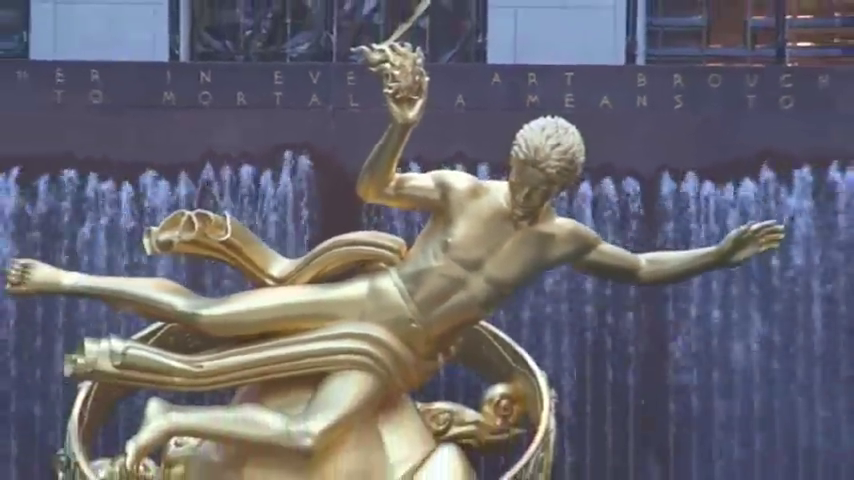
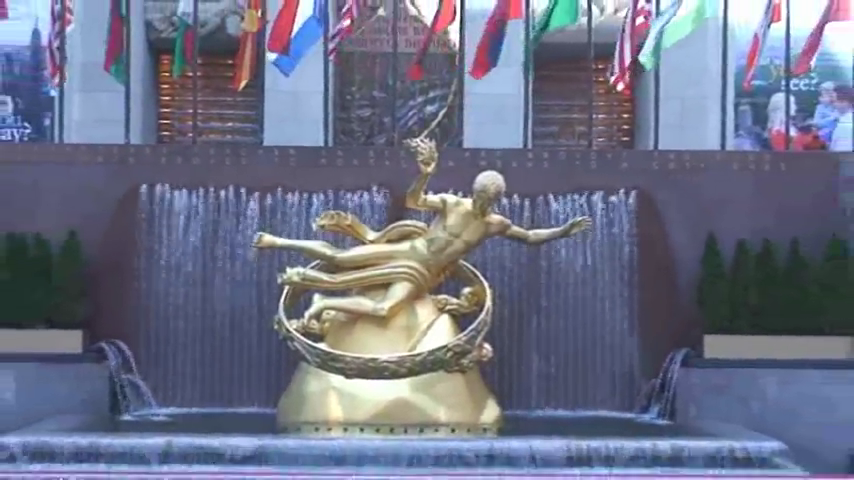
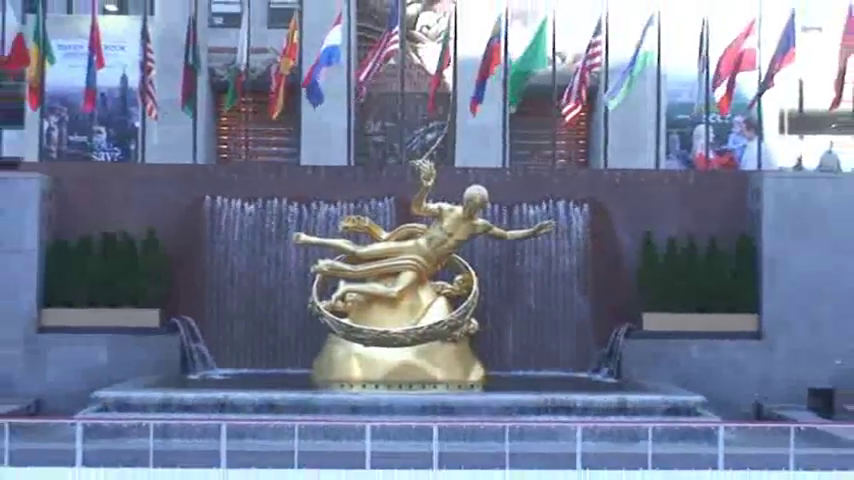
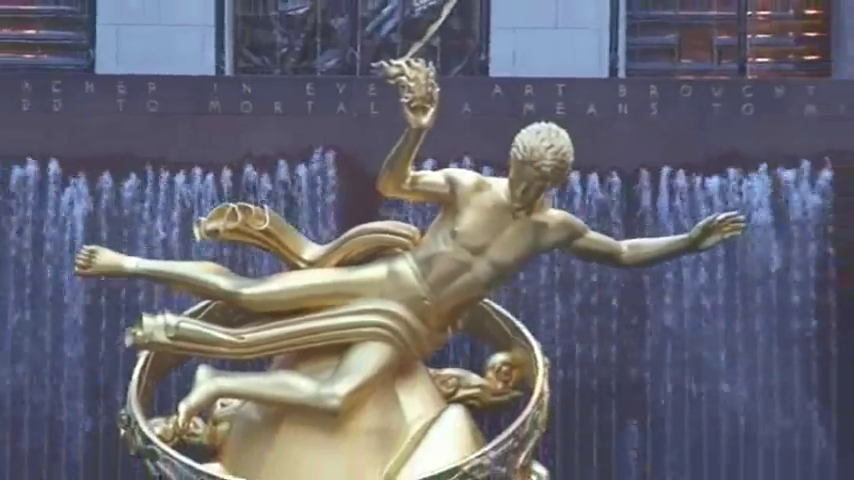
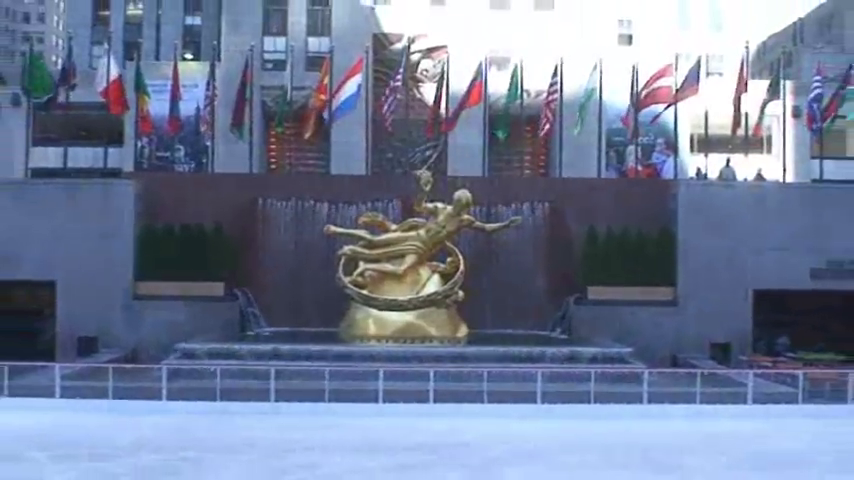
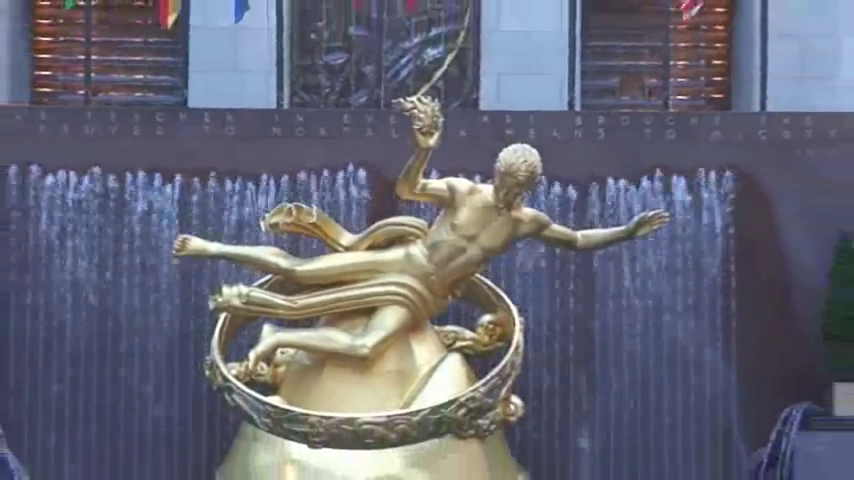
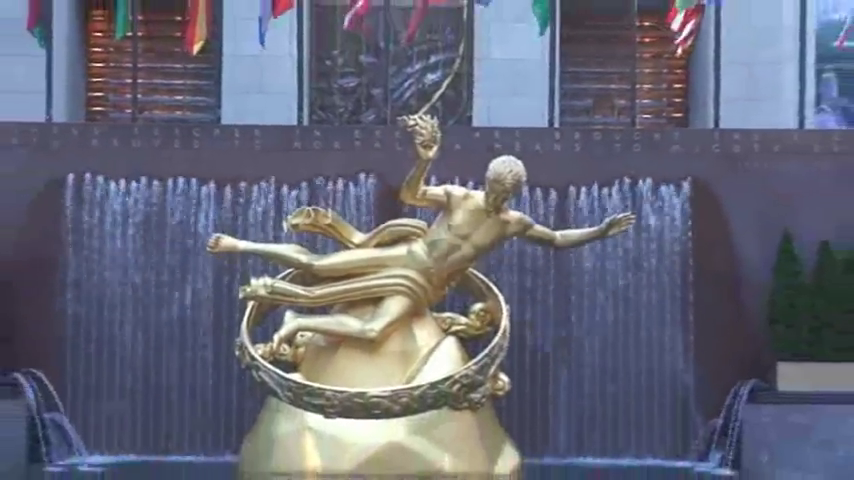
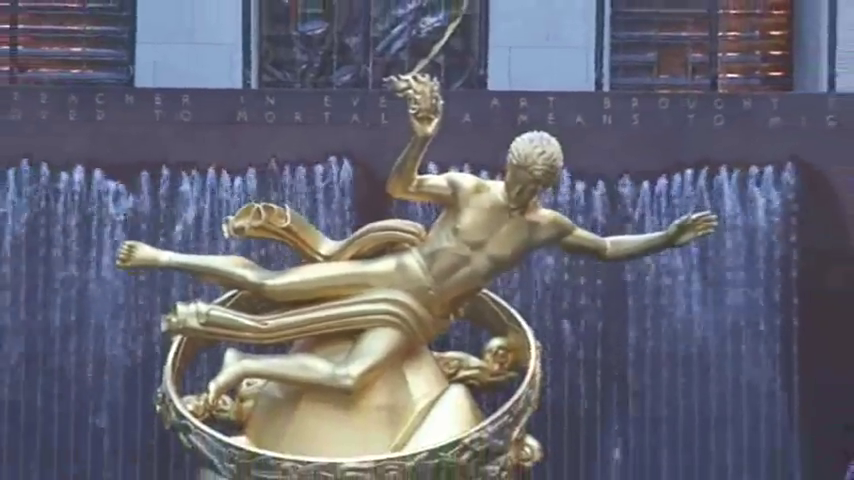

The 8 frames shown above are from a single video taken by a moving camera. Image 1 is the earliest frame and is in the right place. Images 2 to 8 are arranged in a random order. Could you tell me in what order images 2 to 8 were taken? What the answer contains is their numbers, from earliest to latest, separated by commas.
4, 8, 6, 7, 2, 3, 5
